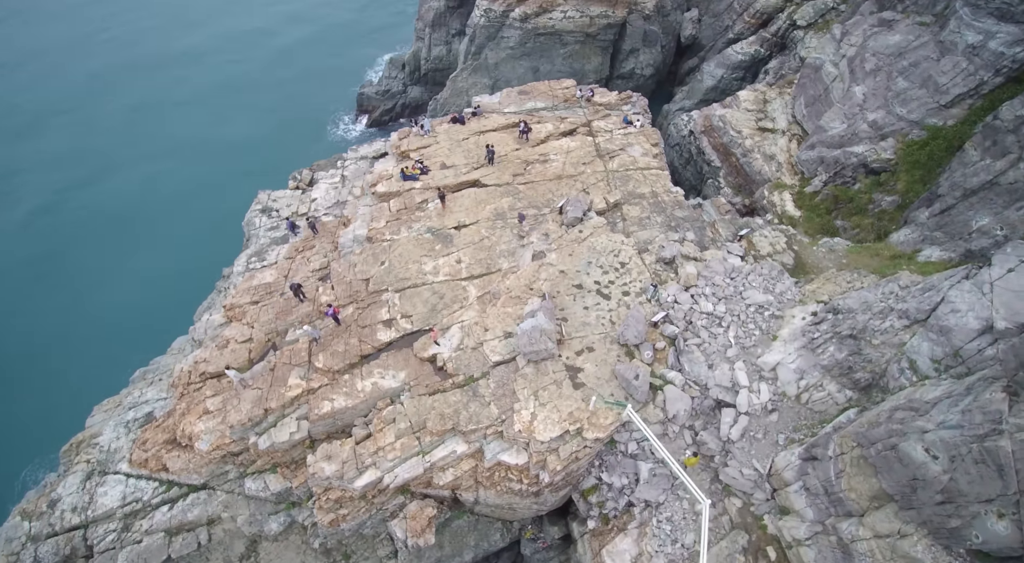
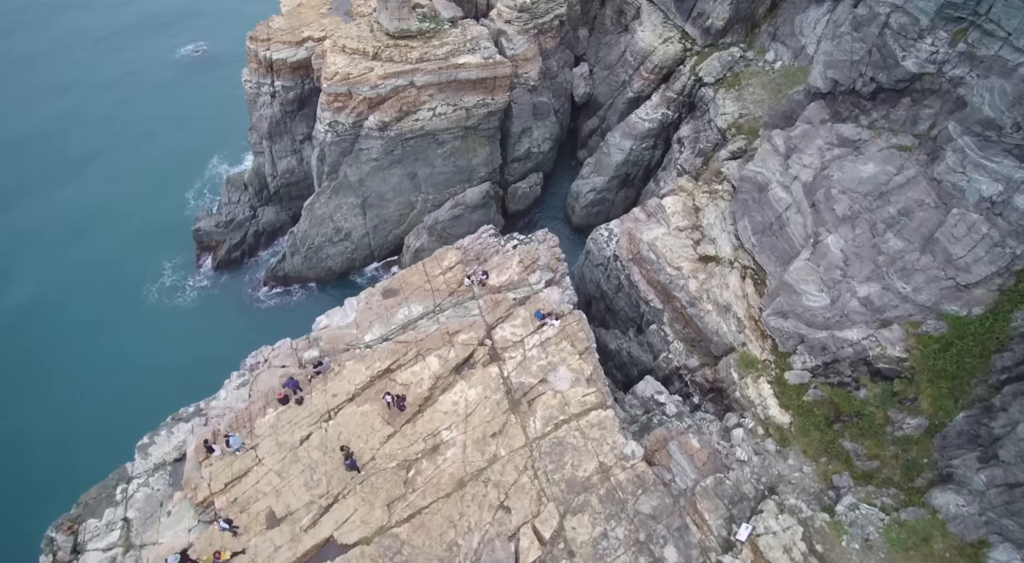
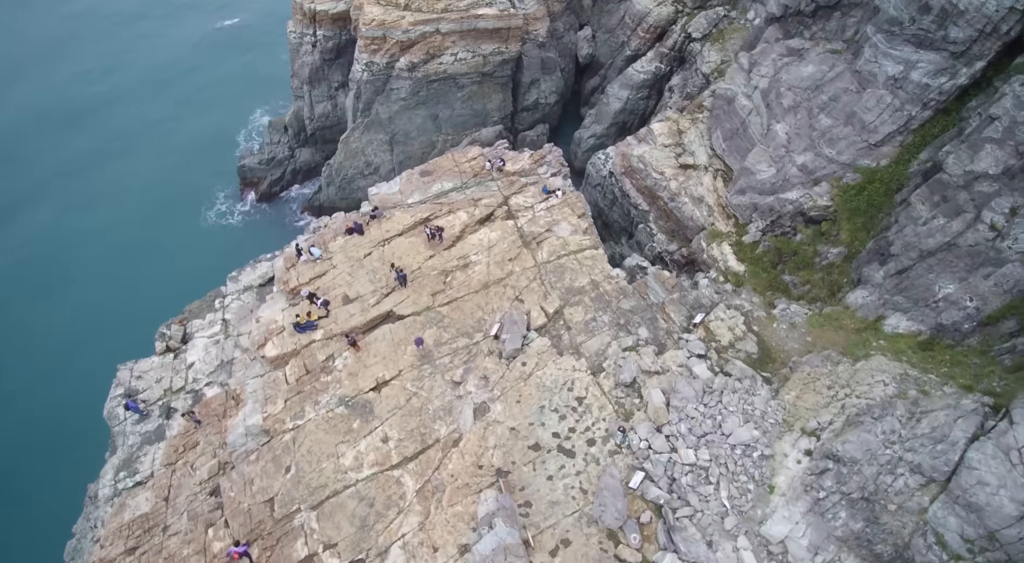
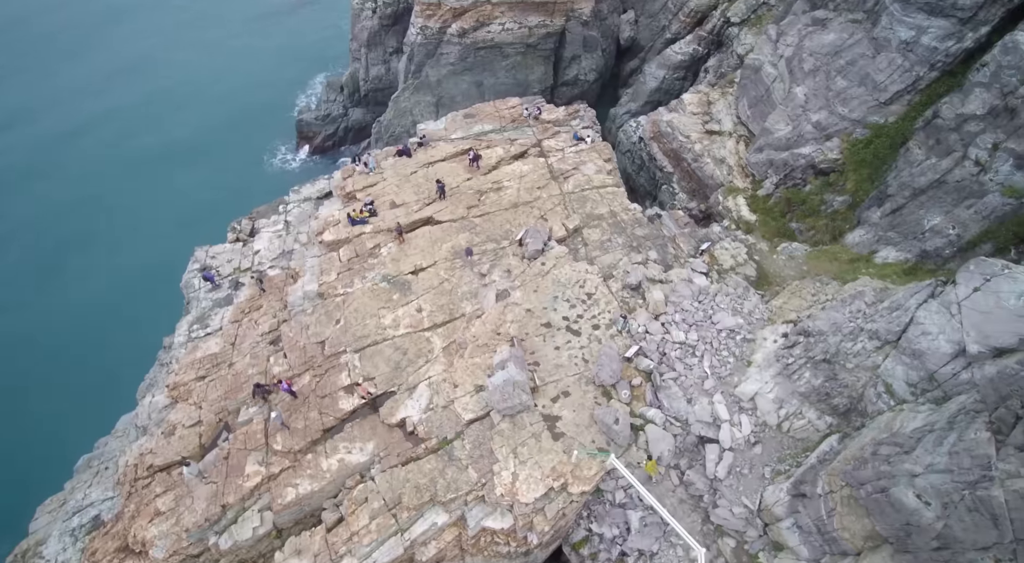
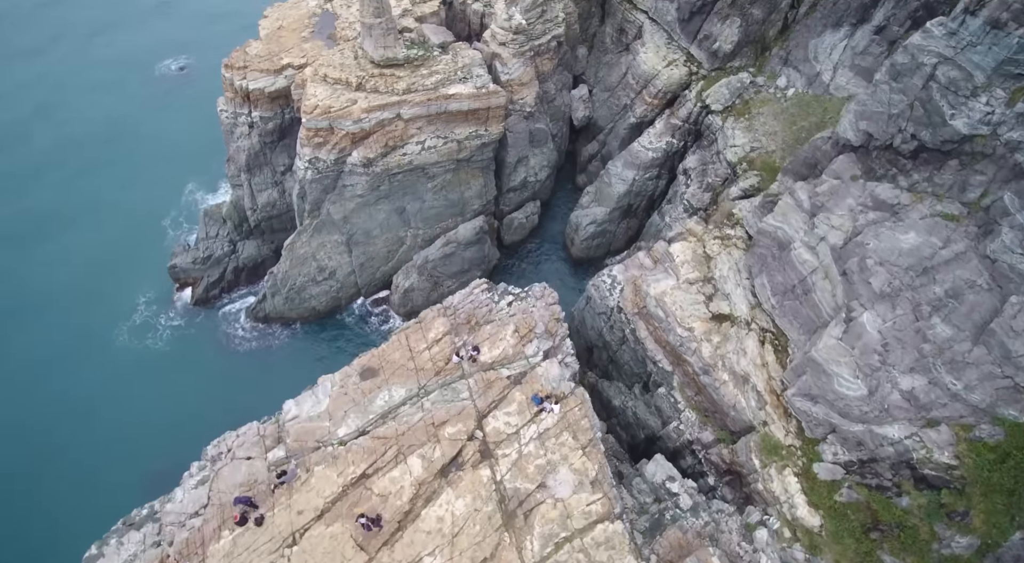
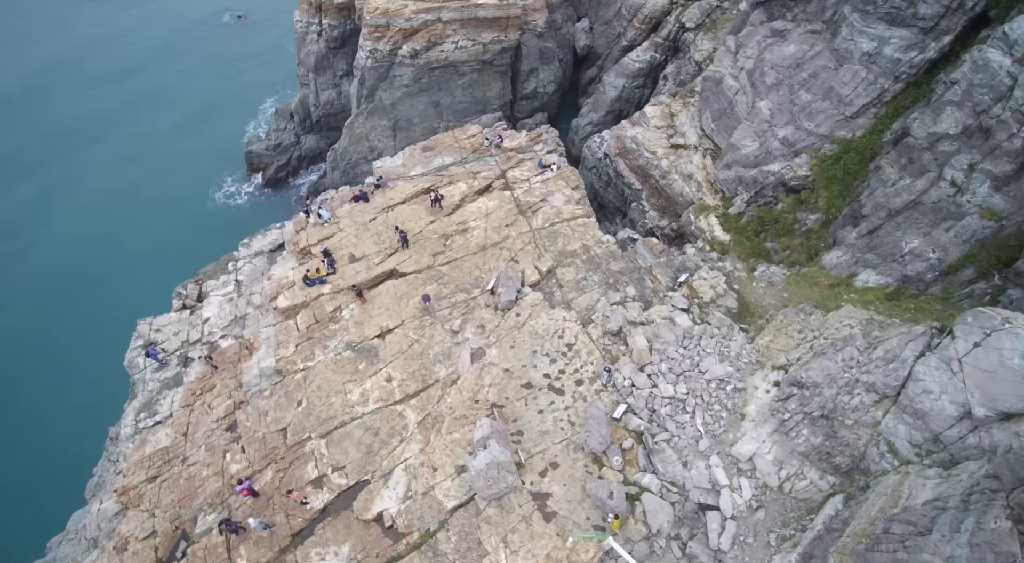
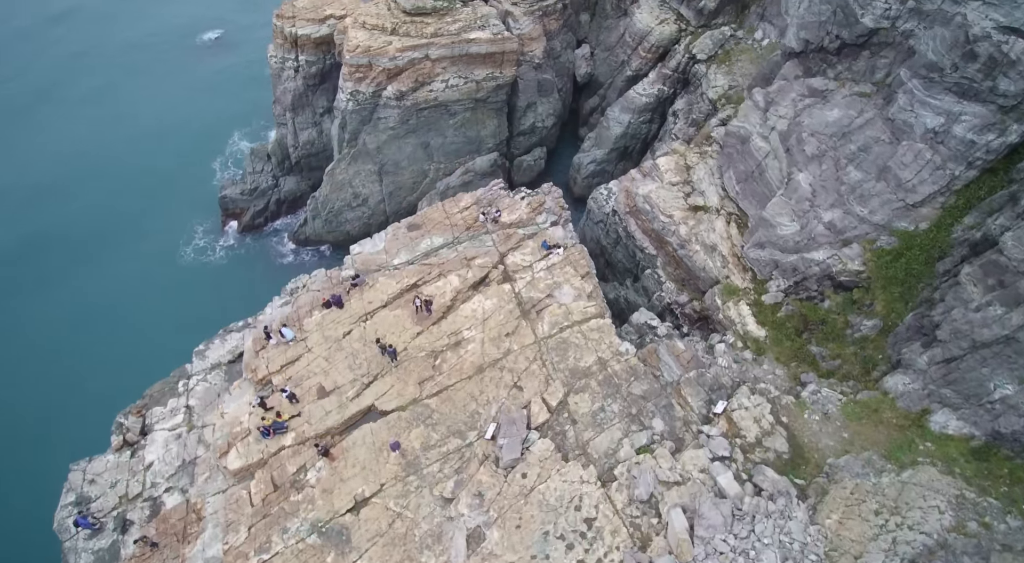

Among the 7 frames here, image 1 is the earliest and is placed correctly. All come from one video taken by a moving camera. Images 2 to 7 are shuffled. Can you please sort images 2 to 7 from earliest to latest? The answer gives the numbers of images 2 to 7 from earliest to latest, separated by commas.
4, 6, 3, 7, 2, 5
